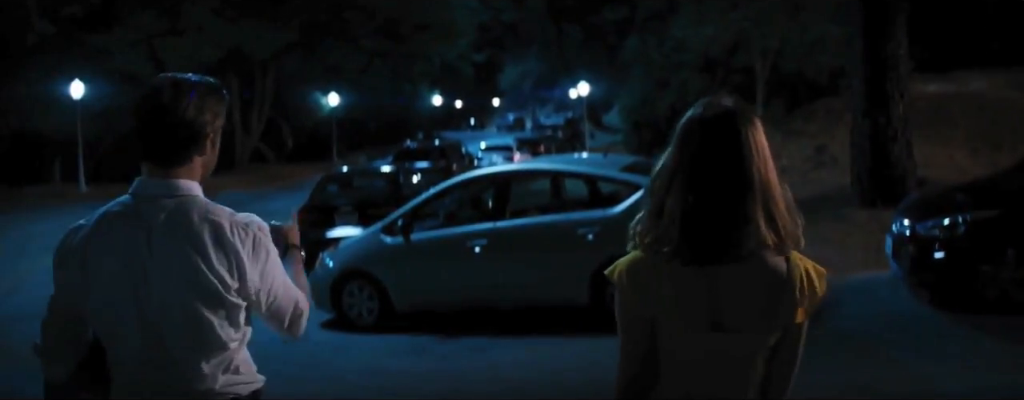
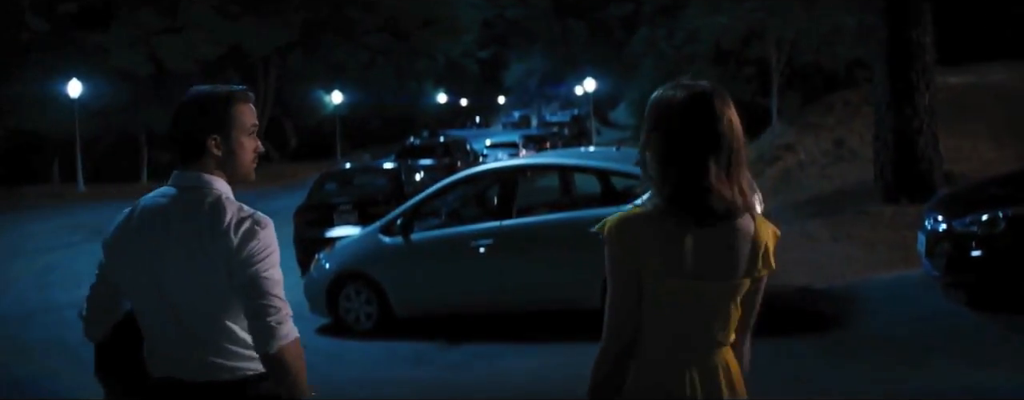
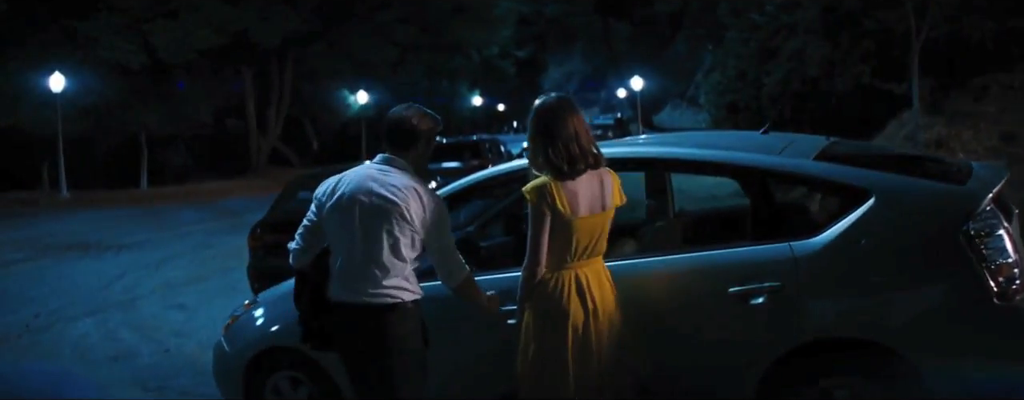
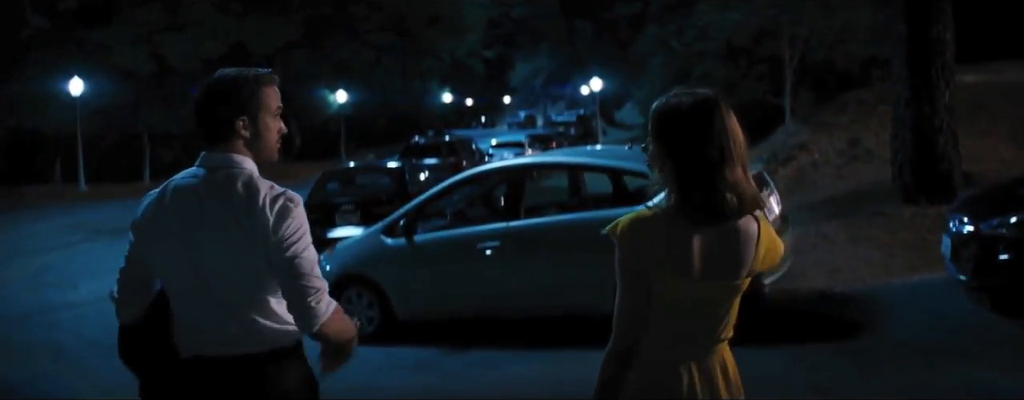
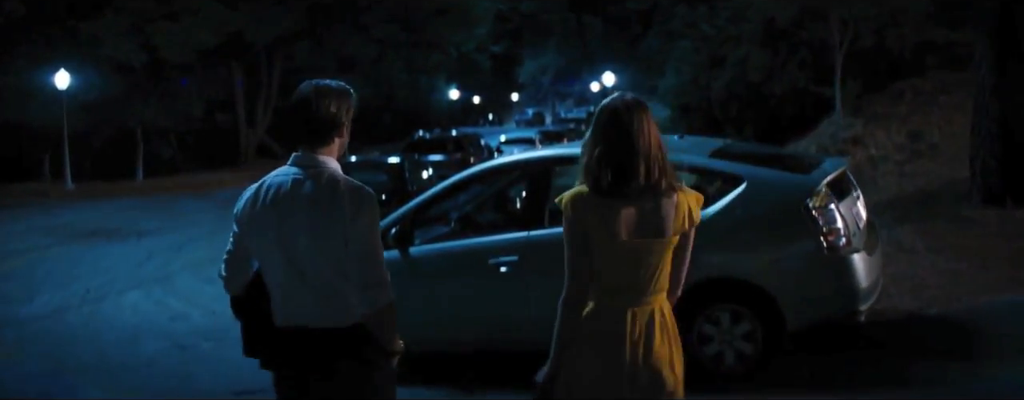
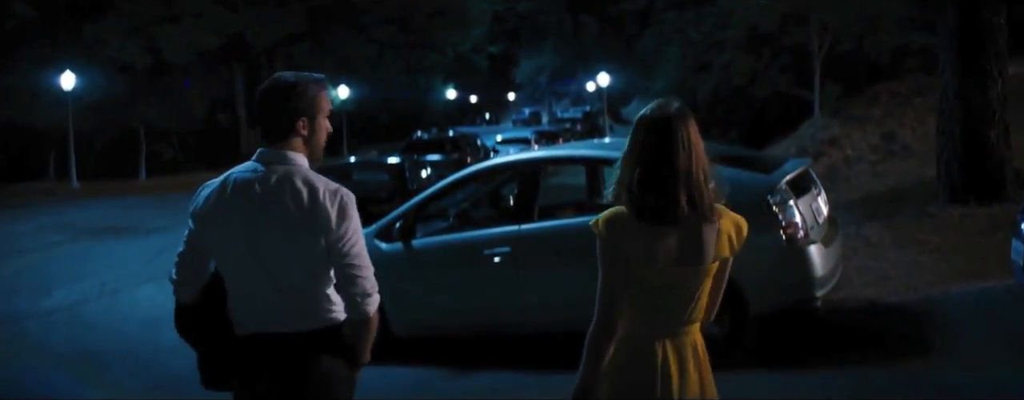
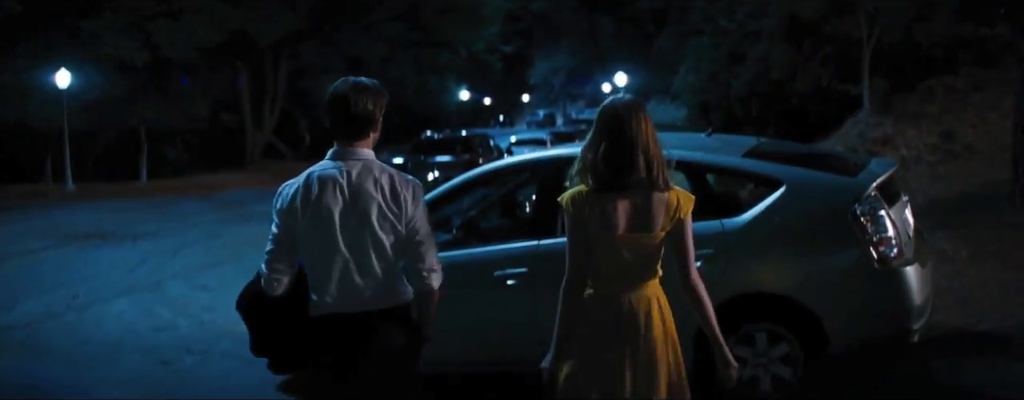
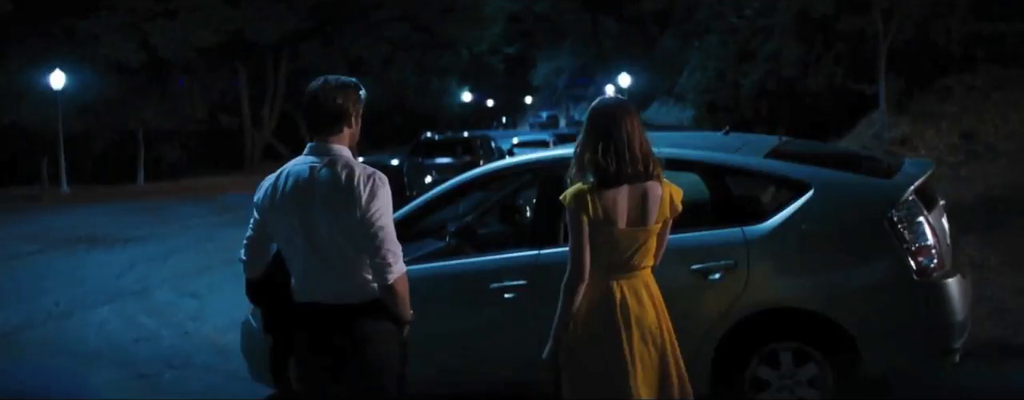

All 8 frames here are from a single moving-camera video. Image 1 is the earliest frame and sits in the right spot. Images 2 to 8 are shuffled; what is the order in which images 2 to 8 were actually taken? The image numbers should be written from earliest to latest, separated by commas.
2, 4, 6, 5, 7, 8, 3
